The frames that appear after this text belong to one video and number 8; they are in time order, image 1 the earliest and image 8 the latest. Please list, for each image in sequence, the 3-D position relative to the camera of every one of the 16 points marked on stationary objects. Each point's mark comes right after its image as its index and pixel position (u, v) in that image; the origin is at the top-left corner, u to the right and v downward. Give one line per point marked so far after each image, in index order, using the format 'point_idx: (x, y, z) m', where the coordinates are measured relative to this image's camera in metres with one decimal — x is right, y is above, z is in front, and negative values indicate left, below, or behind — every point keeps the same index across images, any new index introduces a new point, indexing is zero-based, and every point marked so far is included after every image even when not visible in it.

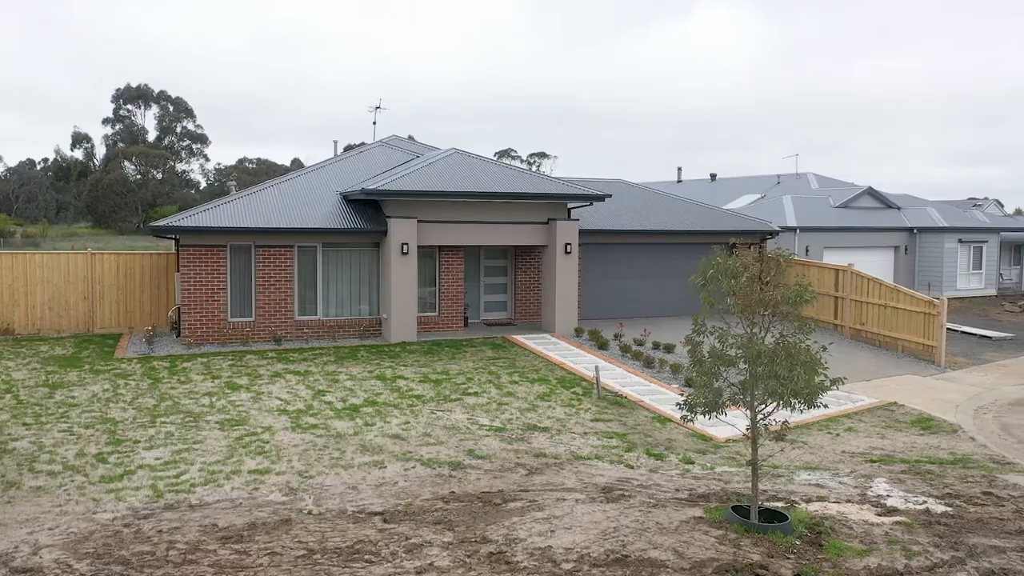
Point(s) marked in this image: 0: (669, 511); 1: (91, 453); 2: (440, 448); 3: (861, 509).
0: (+1.4, -2.0, +7.4) m
1: (-4.3, -1.7, +8.4) m
2: (-0.8, -1.8, +9.1) m
3: (+3.2, -2.1, +7.6) m
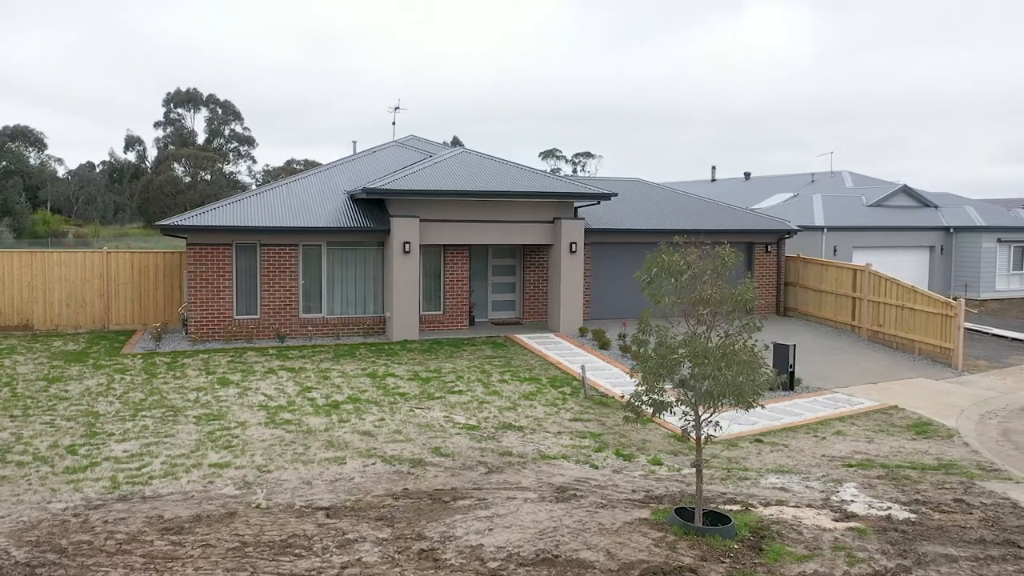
0: (+0.9, -2.0, +7.3) m
1: (-4.8, -1.7, +8.6) m
2: (-1.2, -1.8, +9.1) m
3: (+2.8, -2.1, +7.4) m
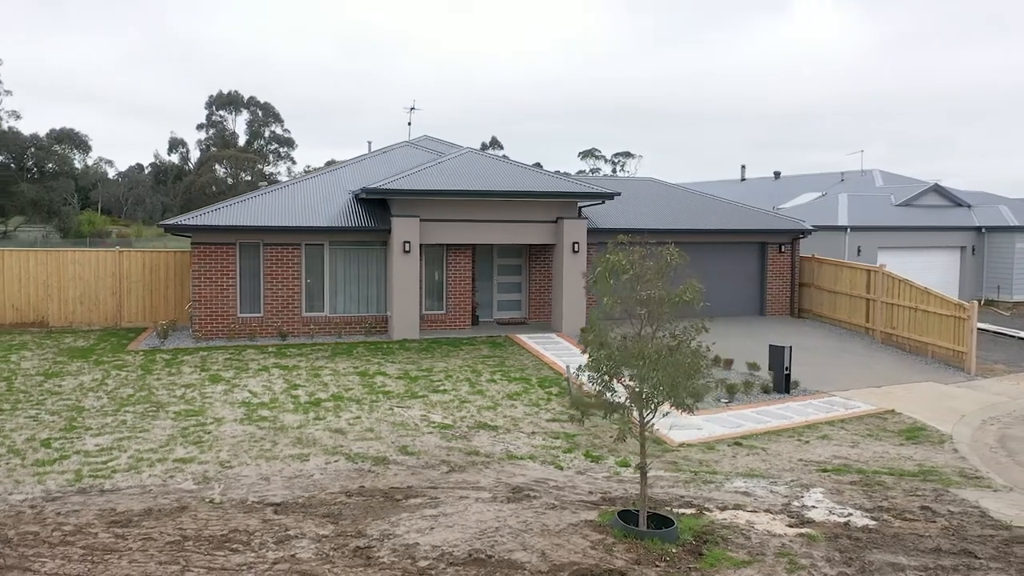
0: (+0.5, -2.0, +7.2) m
1: (-5.1, -1.6, +8.9) m
2: (-1.6, -1.7, +9.2) m
3: (+2.3, -2.1, +7.3) m
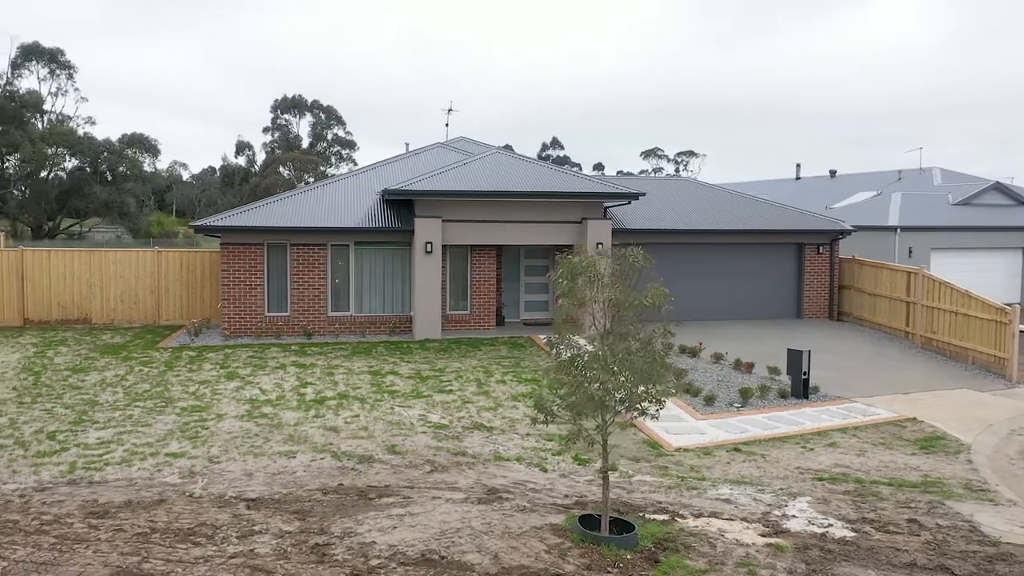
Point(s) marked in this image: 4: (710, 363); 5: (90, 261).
0: (+0.2, -2.0, +7.2) m
1: (-5.3, -1.6, +9.3) m
2: (-1.7, -1.8, +9.3) m
3: (+2.0, -2.1, +7.1) m
4: (+3.5, -1.3, +14.4) m
5: (-9.1, +0.6, +17.7) m
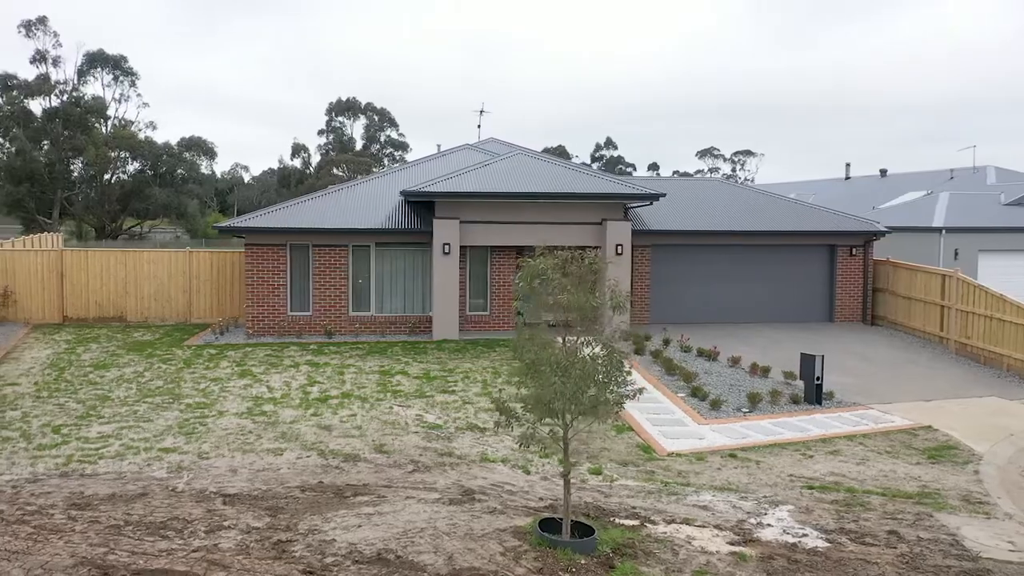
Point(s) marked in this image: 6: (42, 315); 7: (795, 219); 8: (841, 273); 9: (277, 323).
0: (-0.1, -2.0, +7.2) m
1: (-5.4, -1.6, +9.6) m
2: (-1.8, -1.8, +9.4) m
3: (+1.7, -2.1, +7.0) m
4: (+3.7, -1.4, +14.1) m
5: (-8.7, +0.6, +18.3) m
6: (-10.4, -0.6, +18.1) m
7: (+6.8, +1.6, +19.6) m
8: (+7.8, +0.3, +19.4) m
9: (-4.8, -0.7, +16.6) m
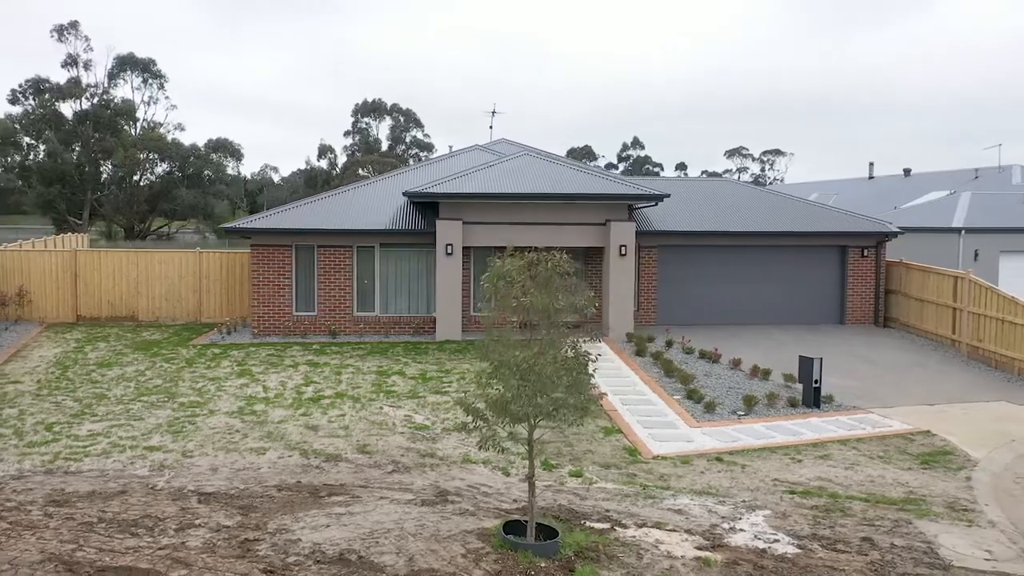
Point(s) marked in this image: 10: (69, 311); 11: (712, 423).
0: (-0.4, -2.0, +7.2) m
1: (-5.6, -1.6, +9.8) m
2: (-2.0, -1.8, +9.4) m
3: (+1.4, -2.1, +6.9) m
4: (+3.6, -1.4, +14.0) m
5: (-8.5, +0.6, +18.6) m
6: (-10.3, -0.6, +18.4) m
7: (+7.0, +1.6, +19.4) m
8: (+8.0, +0.3, +19.1) m
9: (-4.7, -0.7, +16.8) m
10: (-10.0, -0.5, +18.5) m
11: (+2.7, -1.8, +11.1) m
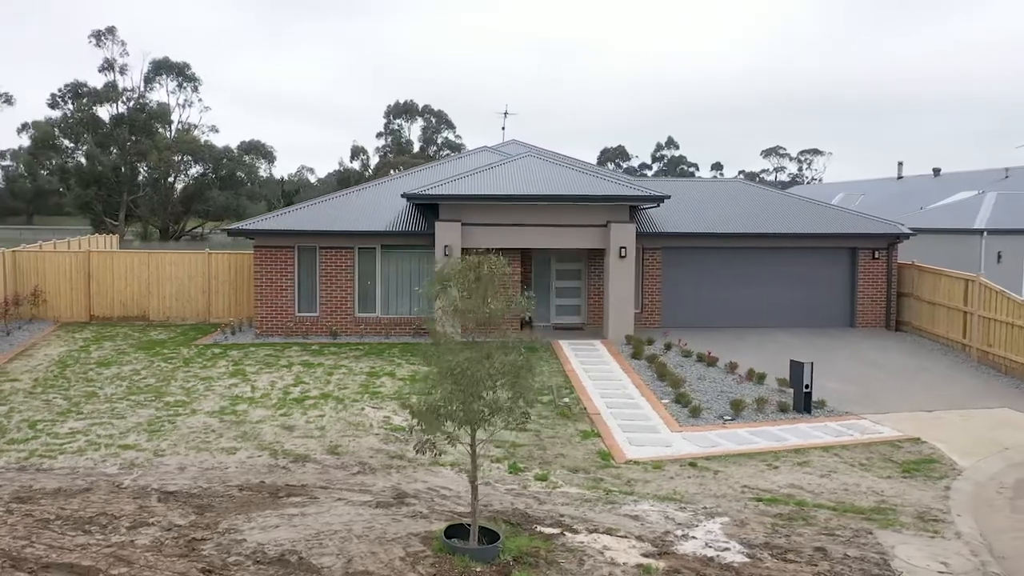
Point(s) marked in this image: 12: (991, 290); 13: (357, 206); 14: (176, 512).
0: (-0.8, -2.1, +7.2) m
1: (-5.9, -1.6, +10.0) m
2: (-2.4, -1.8, +9.5) m
3: (+1.0, -2.2, +6.8) m
4: (+3.5, -1.4, +13.8) m
5: (-8.4, +0.6, +19.0) m
6: (-10.2, -0.6, +18.8) m
7: (+7.1, +1.5, +19.0) m
8: (+8.1, +0.2, +18.7) m
9: (-4.7, -0.7, +17.0) m
10: (-10.0, -0.5, +18.9) m
11: (+2.5, -1.9, +11.0) m
12: (+9.1, 0.0, +15.6) m
13: (-3.4, +1.8, +18.0) m
14: (-3.0, -2.0, +7.4) m
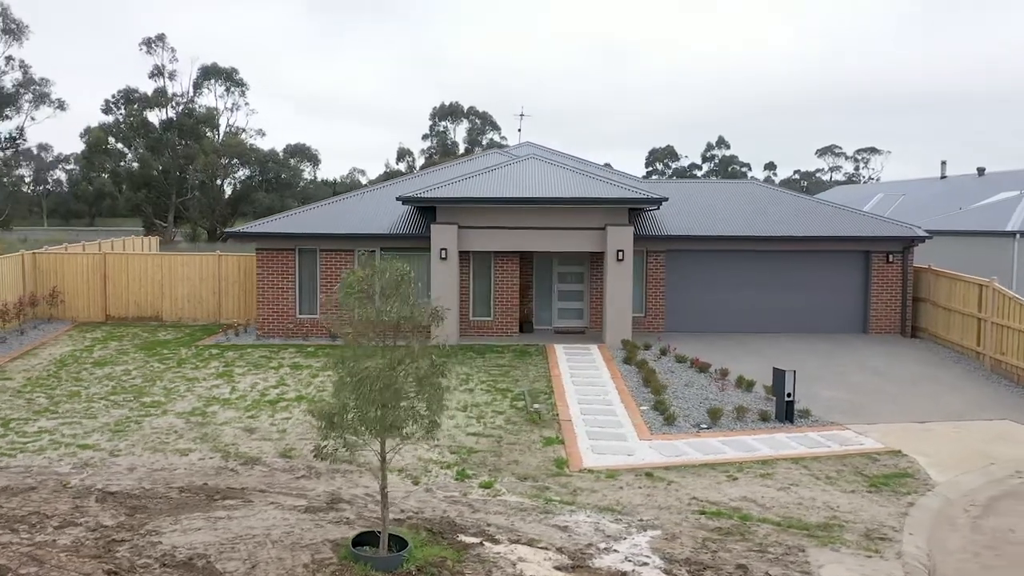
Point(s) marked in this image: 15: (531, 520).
0: (-1.5, -2.1, +7.1) m
1: (-6.4, -1.7, +10.3) m
2: (-2.9, -1.8, +9.6) m
3: (+0.3, -2.2, +6.7) m
4: (+3.2, -1.5, +13.5) m
5: (-8.3, +0.6, +19.4) m
6: (-10.1, -0.6, +19.4) m
7: (+7.2, +1.5, +18.5) m
8: (+8.1, +0.1, +18.1) m
9: (-4.7, -0.8, +17.2) m
10: (-9.8, -0.5, +19.5) m
11: (+2.0, -2.0, +10.8) m
12: (+9.0, -0.1, +14.9) m
13: (-3.4, +1.8, +18.1) m
14: (-3.7, -2.1, +7.5) m
15: (+0.2, -2.2, +7.6) m
